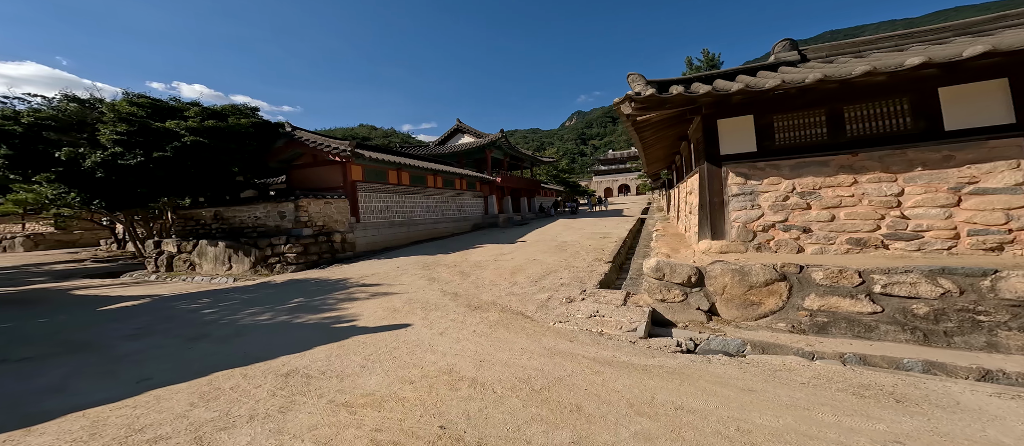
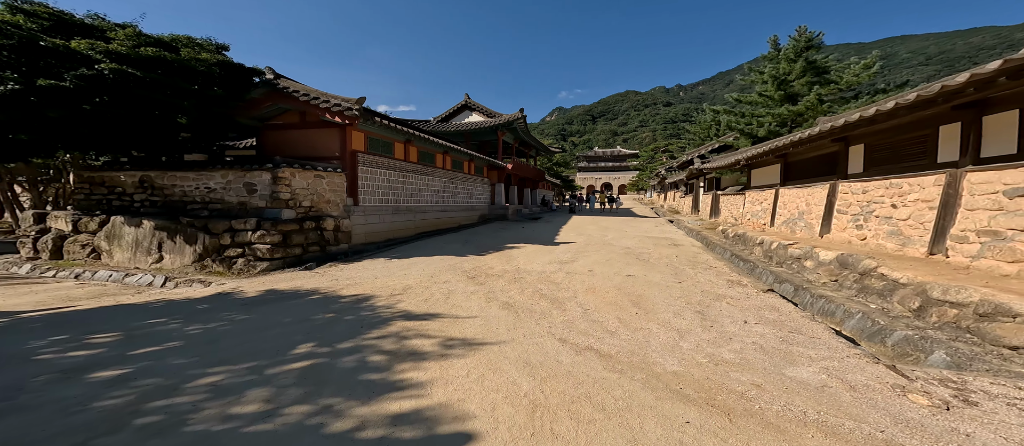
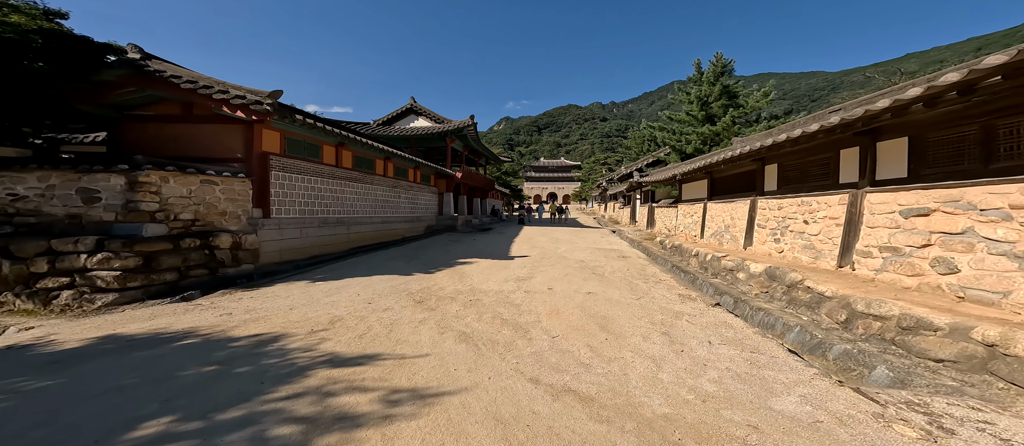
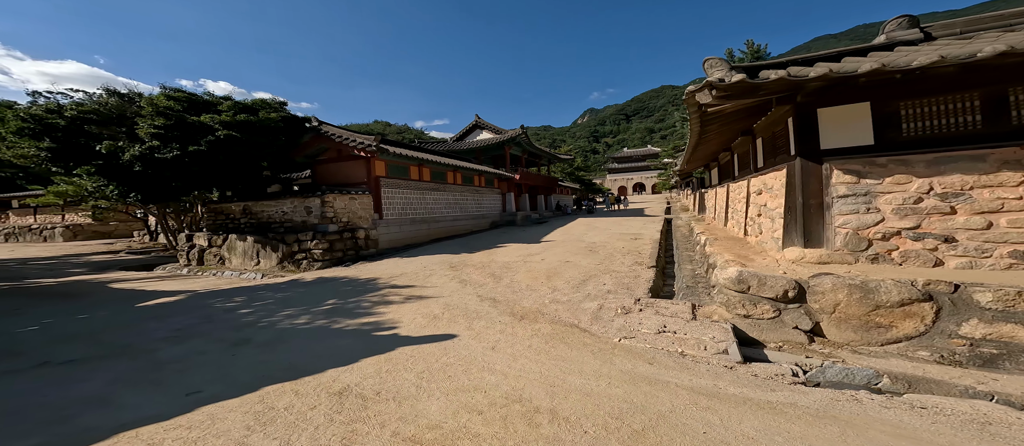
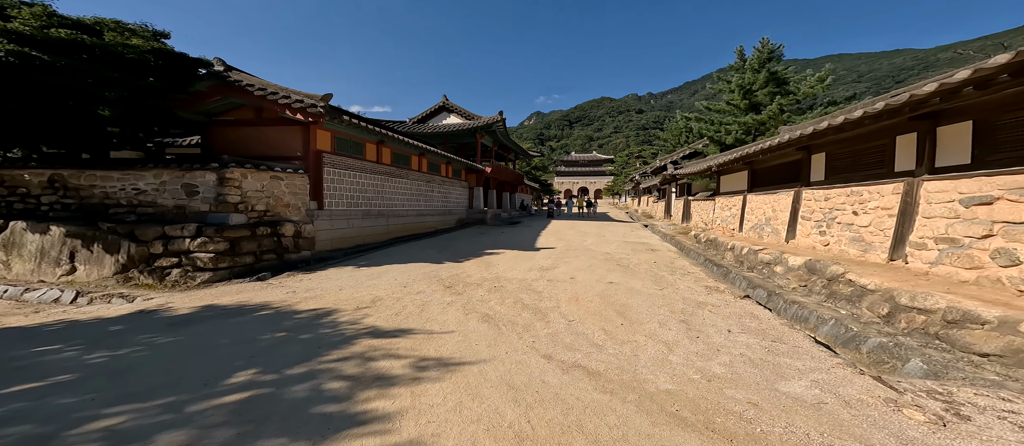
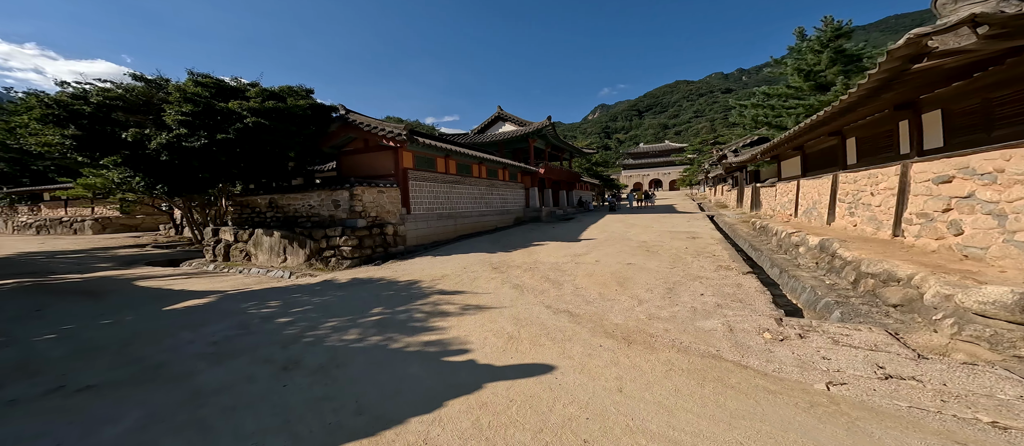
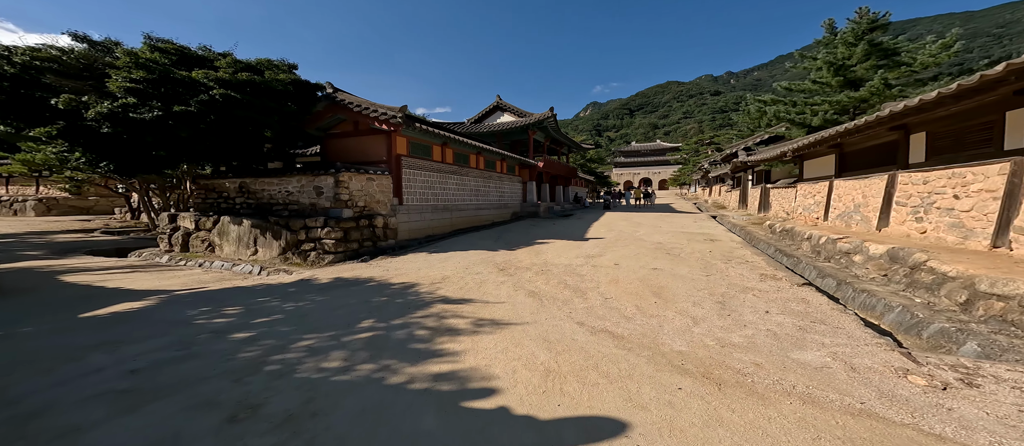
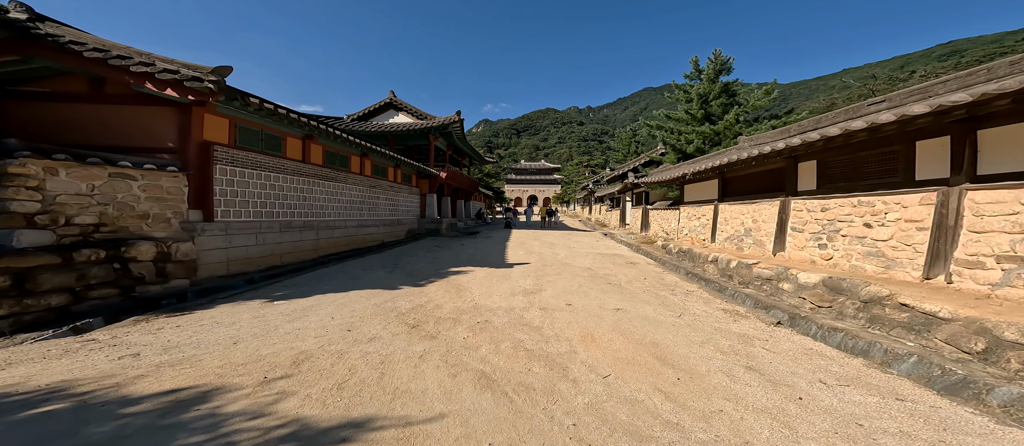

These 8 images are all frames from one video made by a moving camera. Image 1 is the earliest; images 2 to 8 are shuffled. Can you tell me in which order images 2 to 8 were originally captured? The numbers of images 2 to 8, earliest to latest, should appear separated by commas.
4, 6, 7, 2, 5, 3, 8
